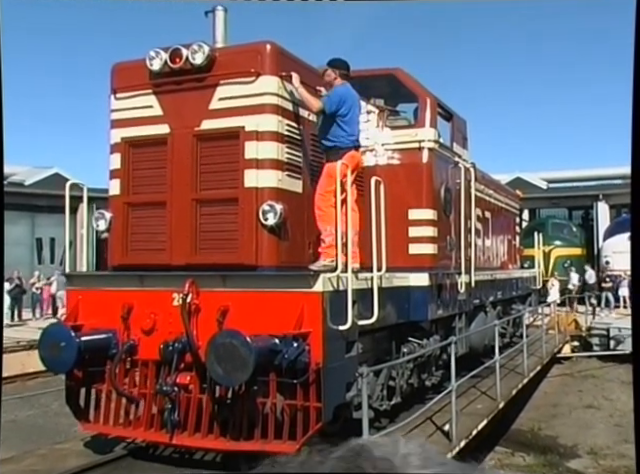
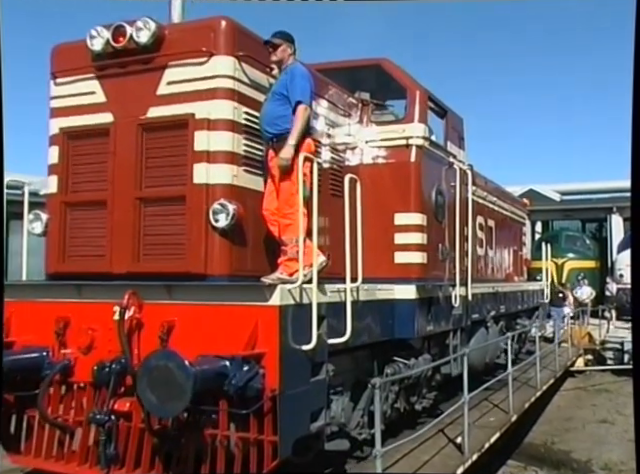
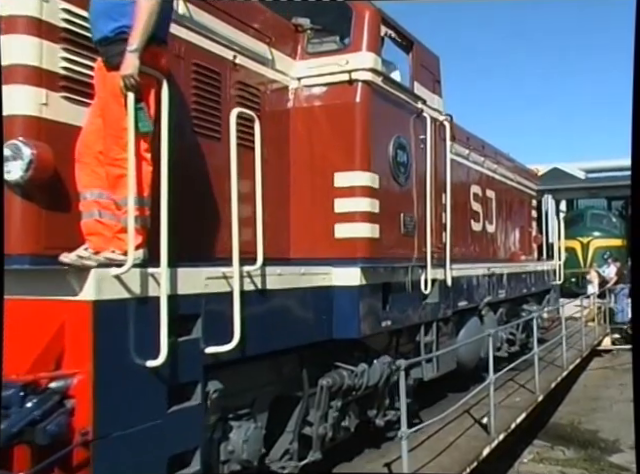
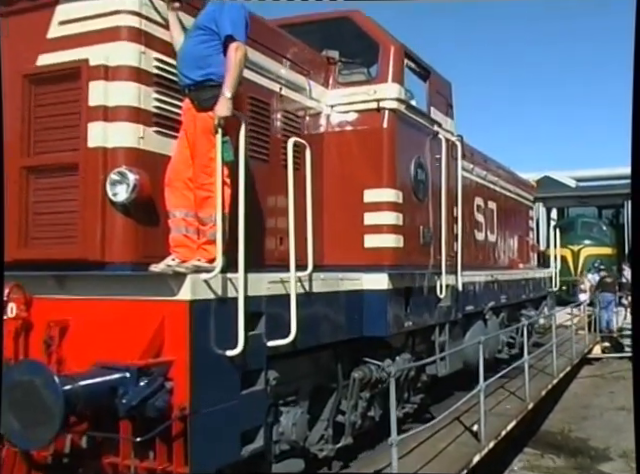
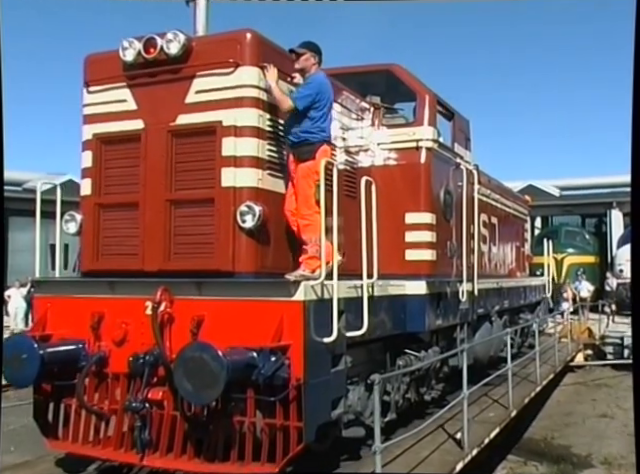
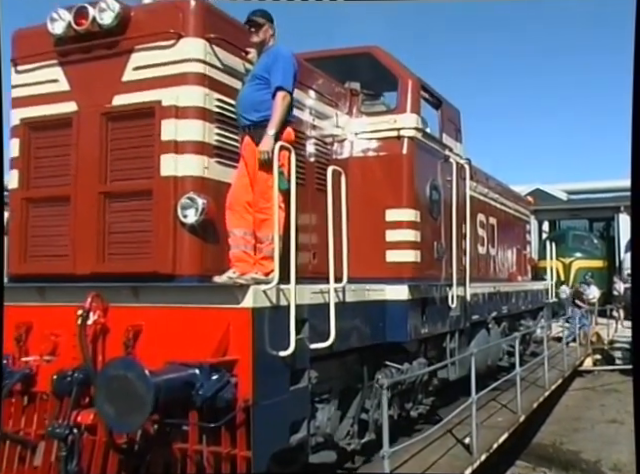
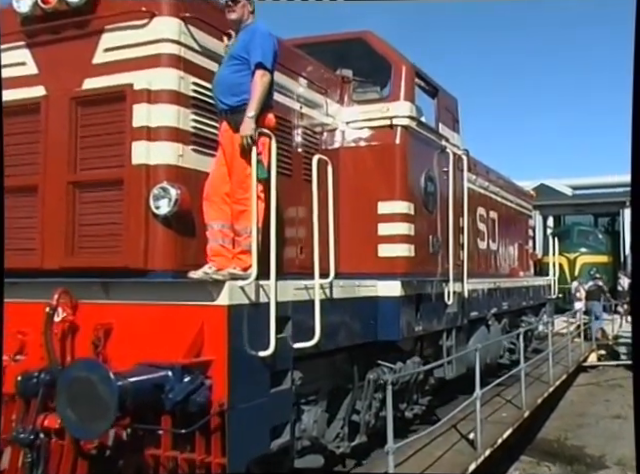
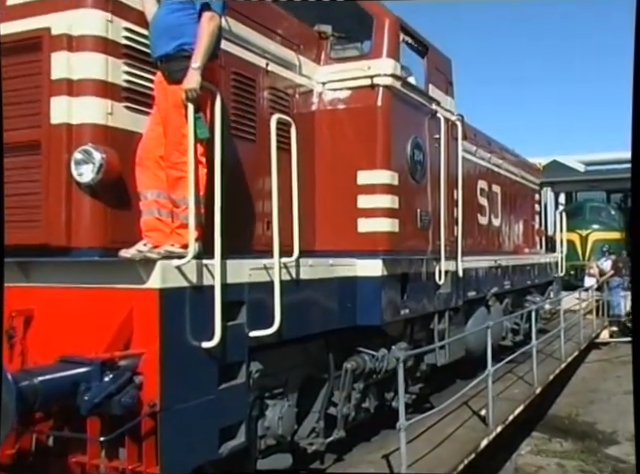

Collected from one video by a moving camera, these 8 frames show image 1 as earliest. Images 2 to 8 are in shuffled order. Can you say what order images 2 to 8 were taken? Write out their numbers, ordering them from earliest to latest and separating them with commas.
5, 2, 6, 7, 4, 8, 3
